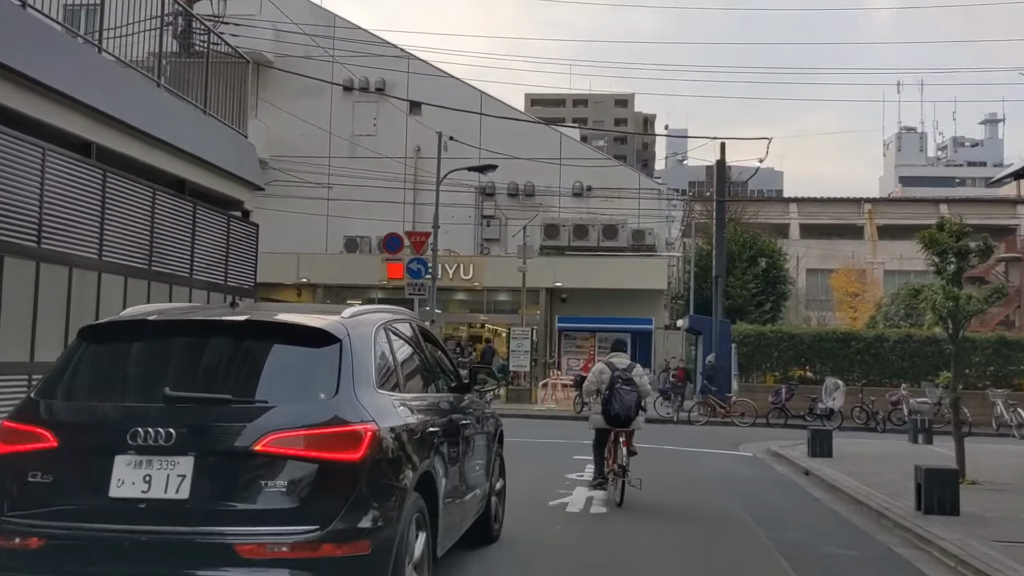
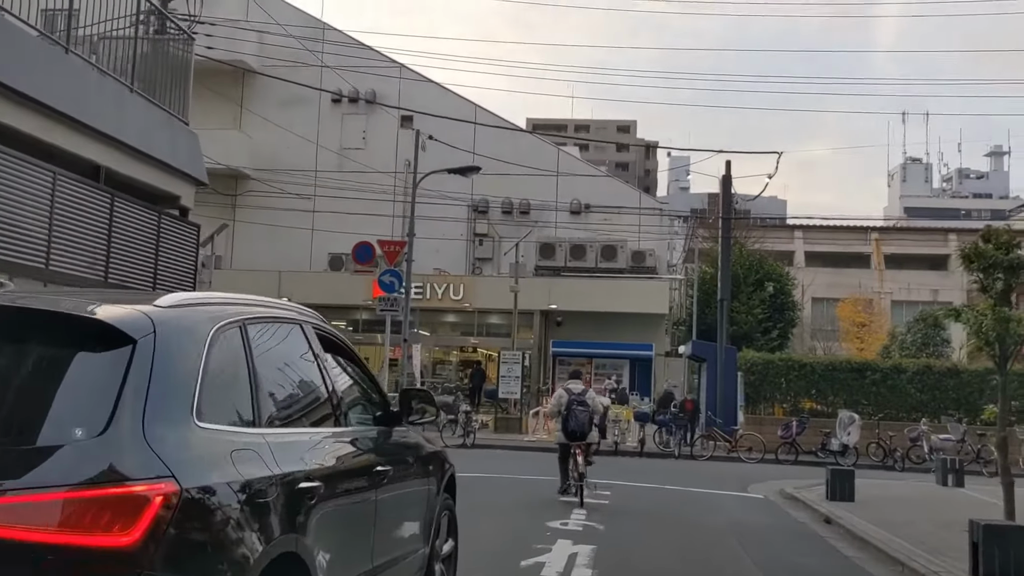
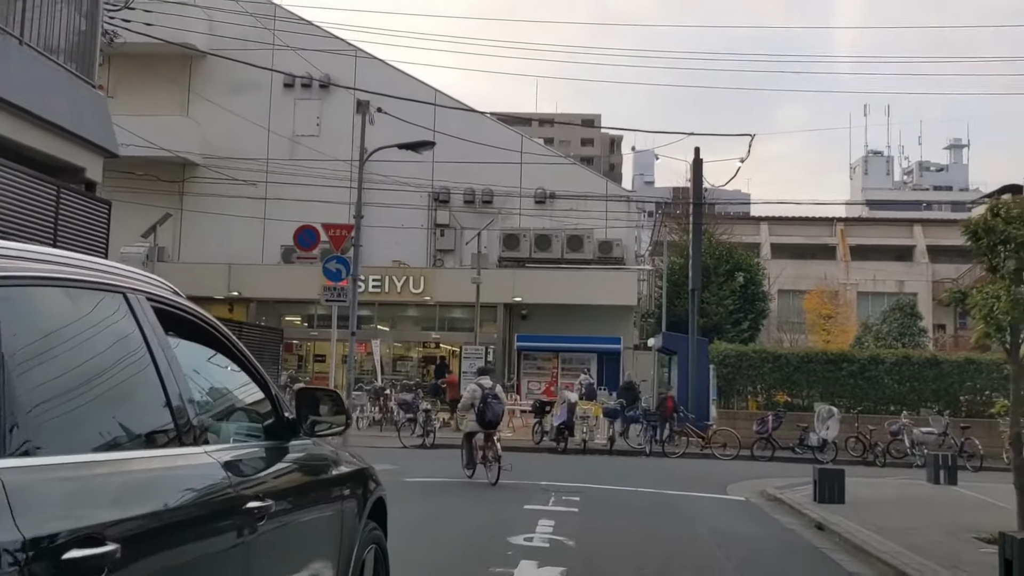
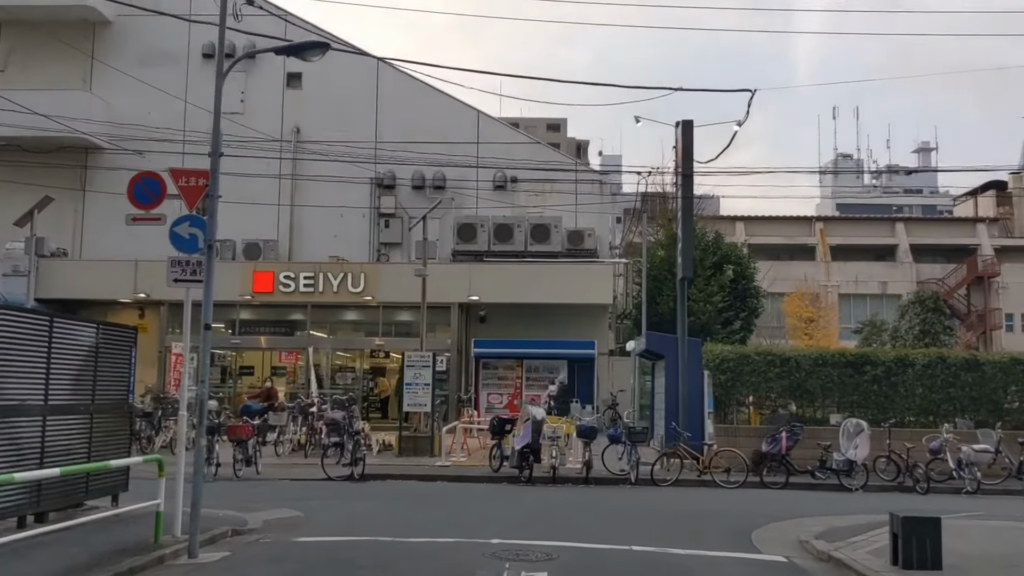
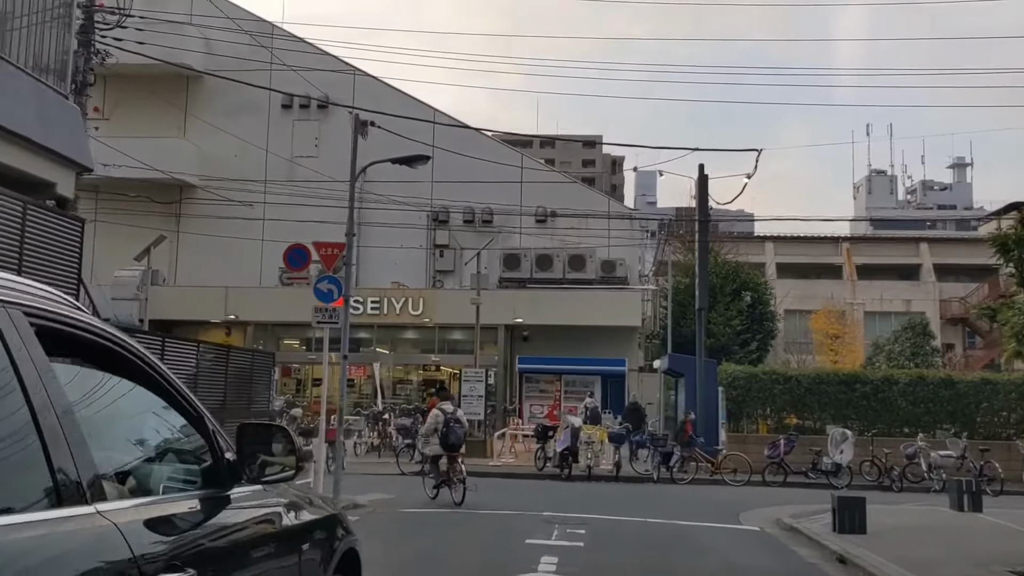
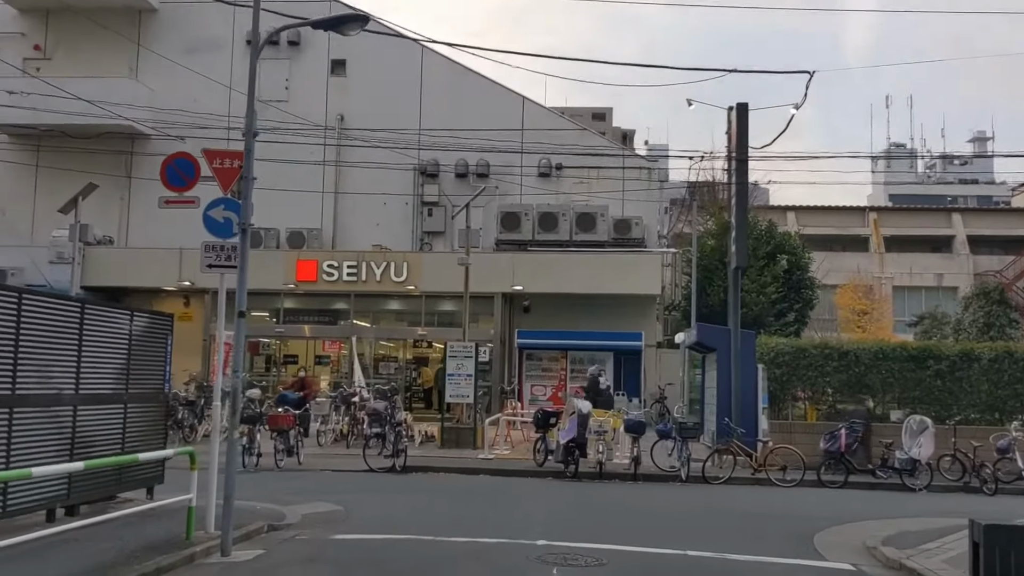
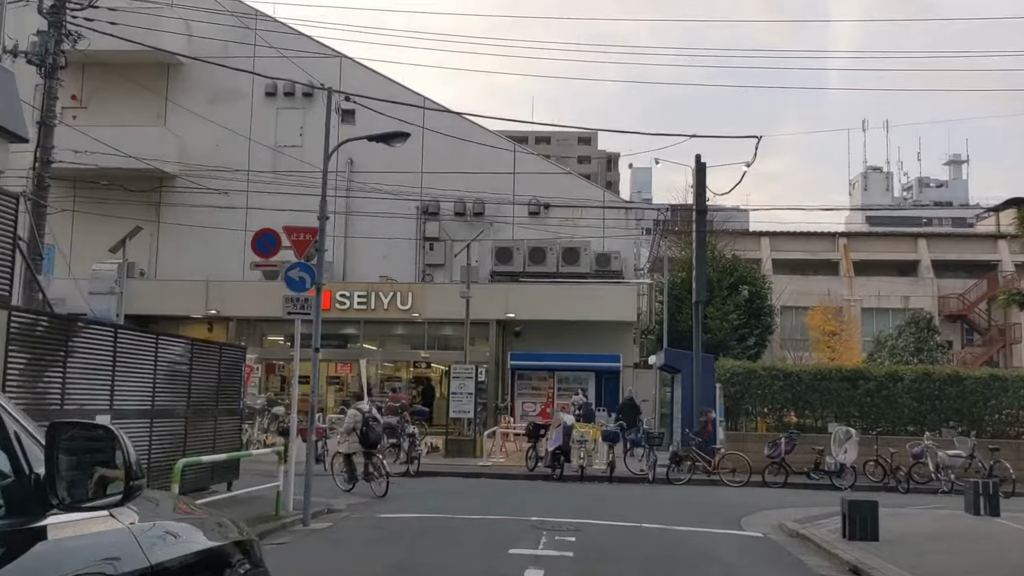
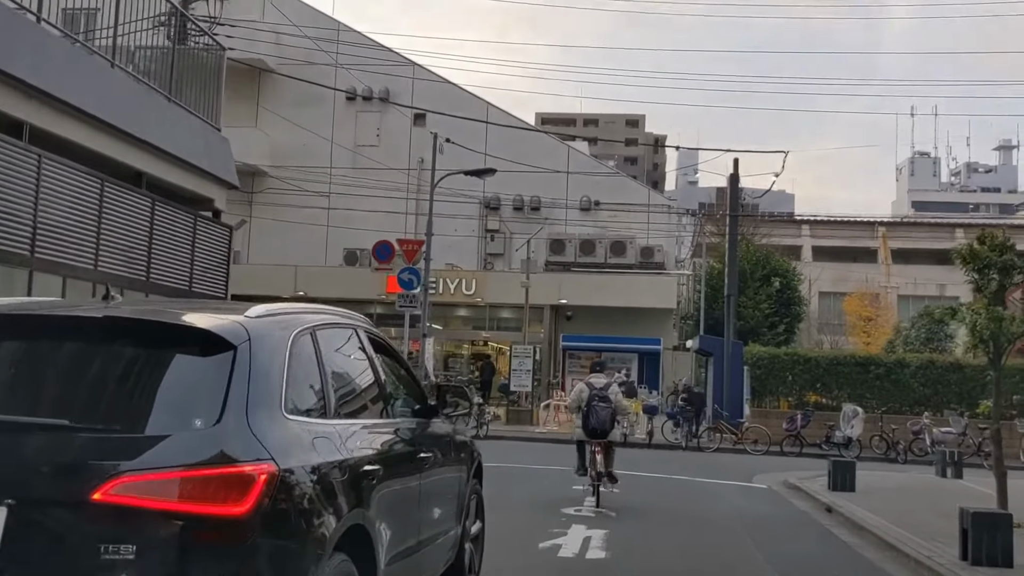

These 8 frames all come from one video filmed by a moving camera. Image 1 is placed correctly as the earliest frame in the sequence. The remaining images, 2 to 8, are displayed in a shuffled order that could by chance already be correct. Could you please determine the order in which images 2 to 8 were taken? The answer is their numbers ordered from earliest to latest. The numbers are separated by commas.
8, 2, 3, 5, 7, 4, 6
